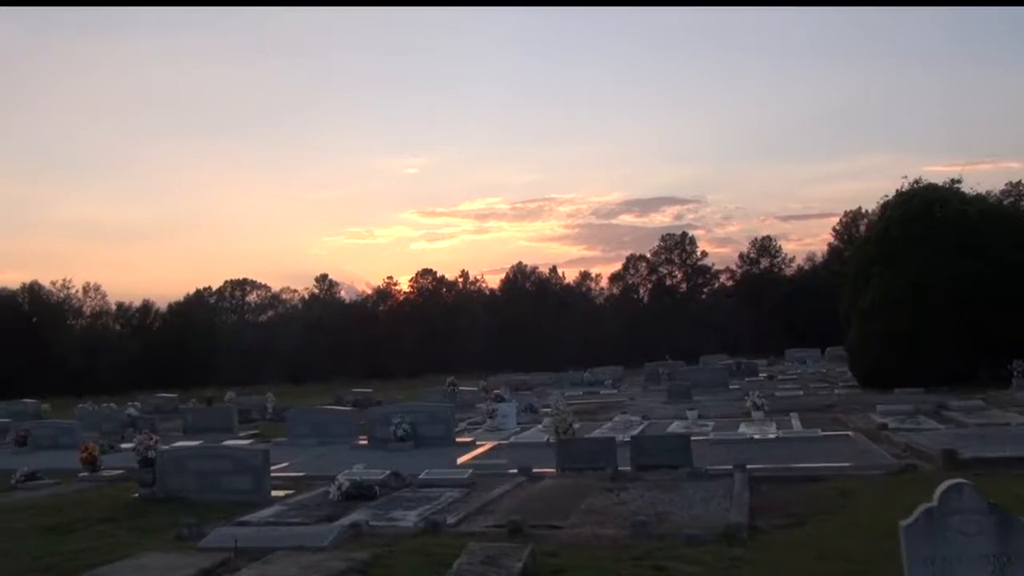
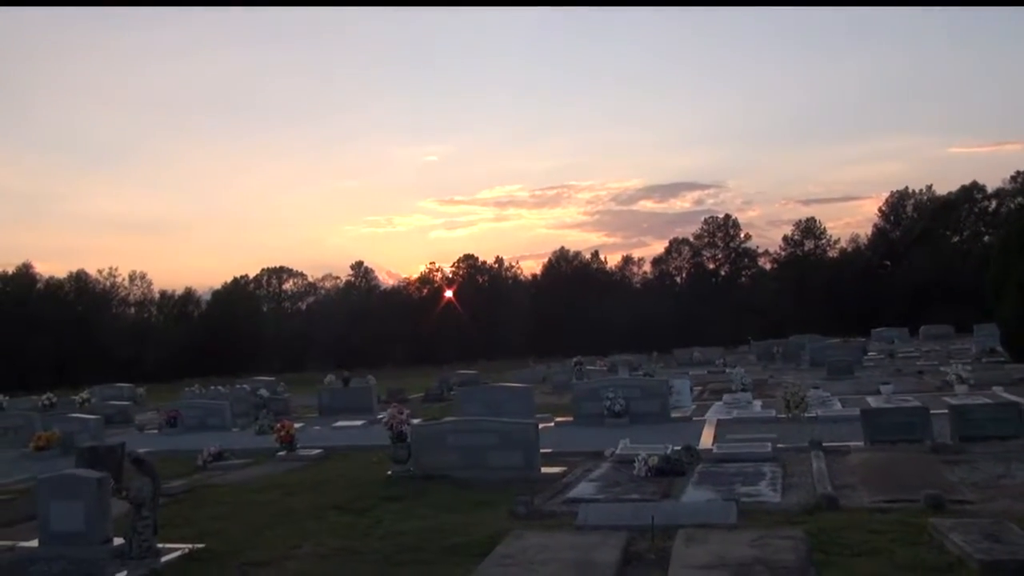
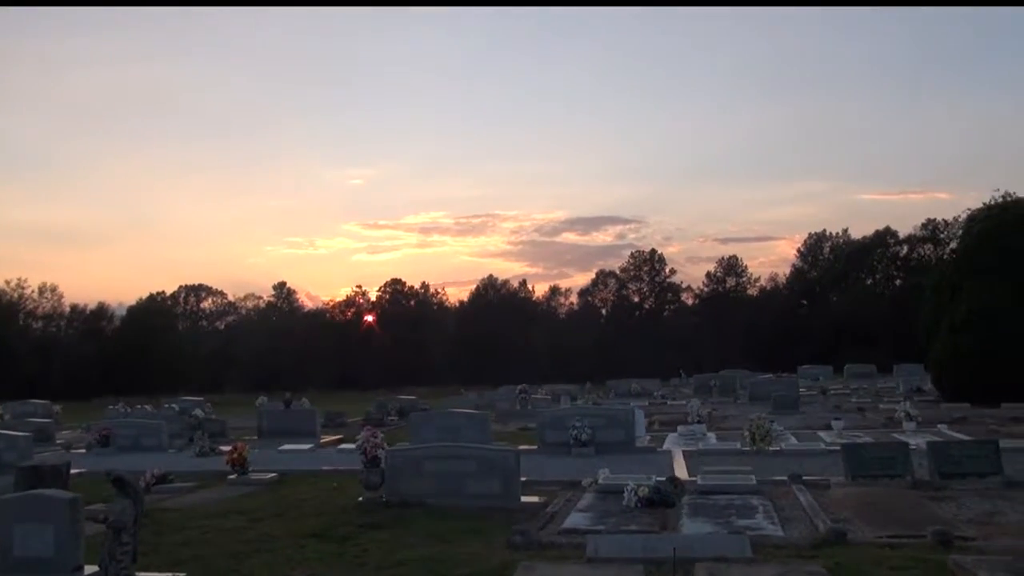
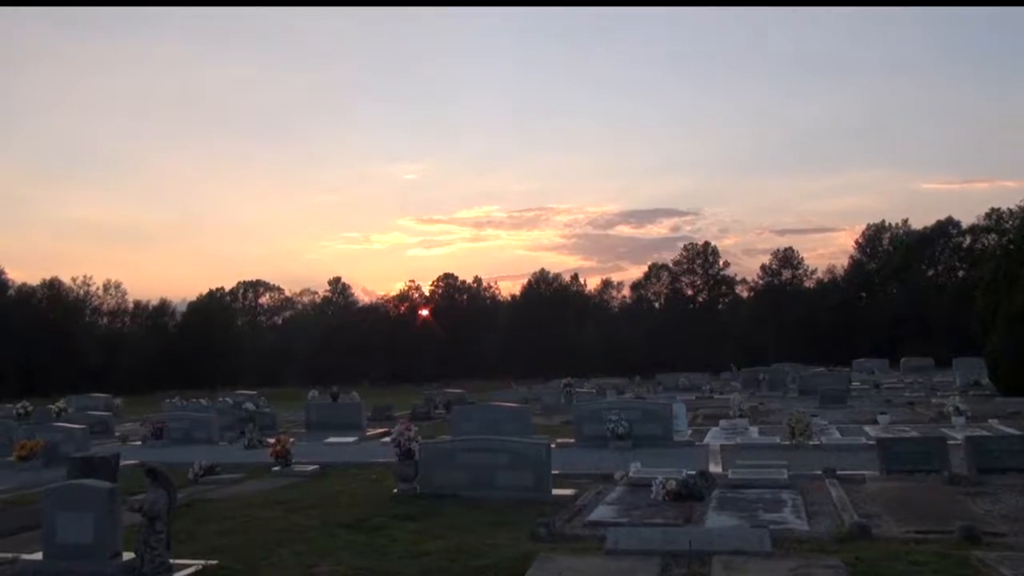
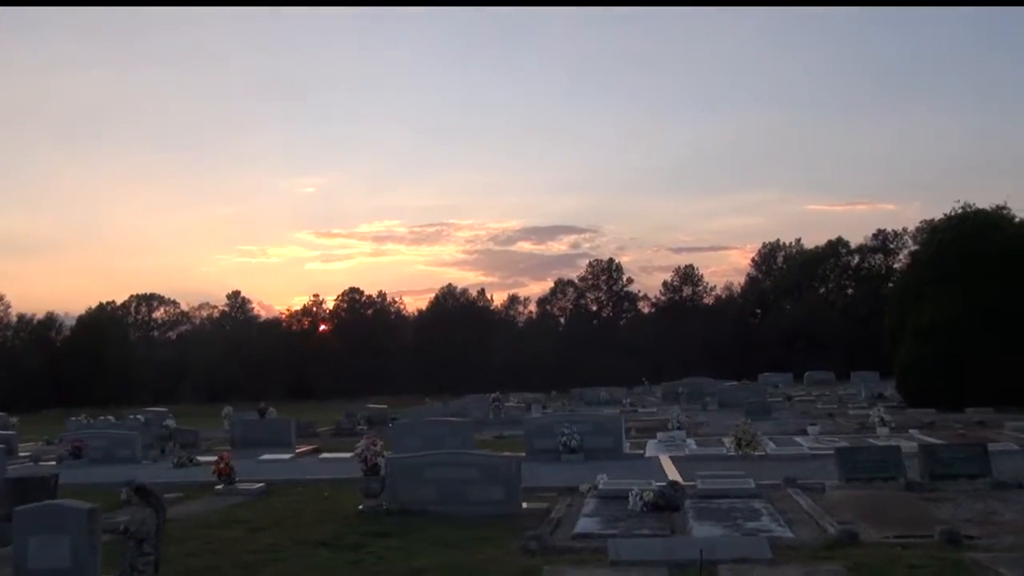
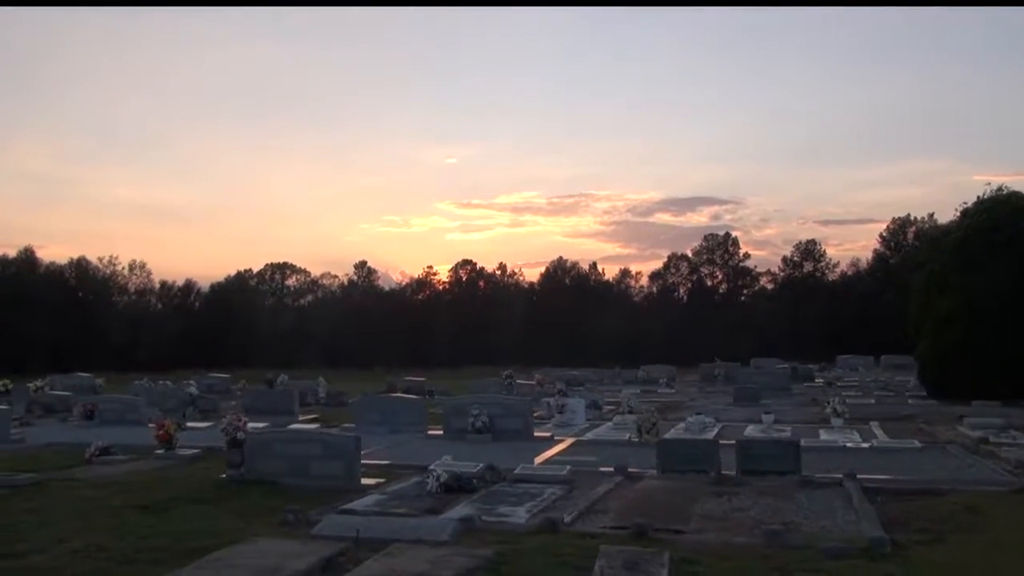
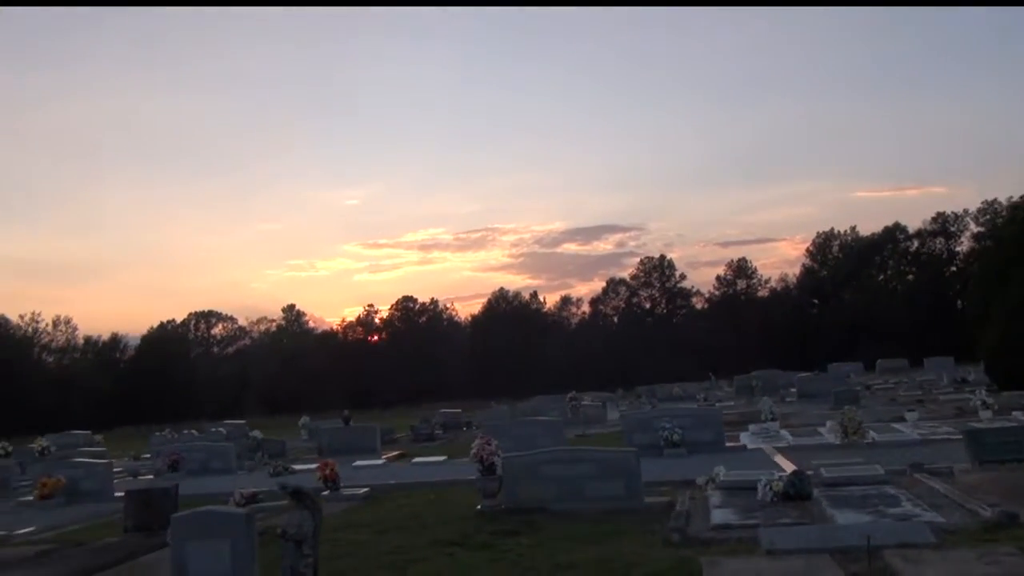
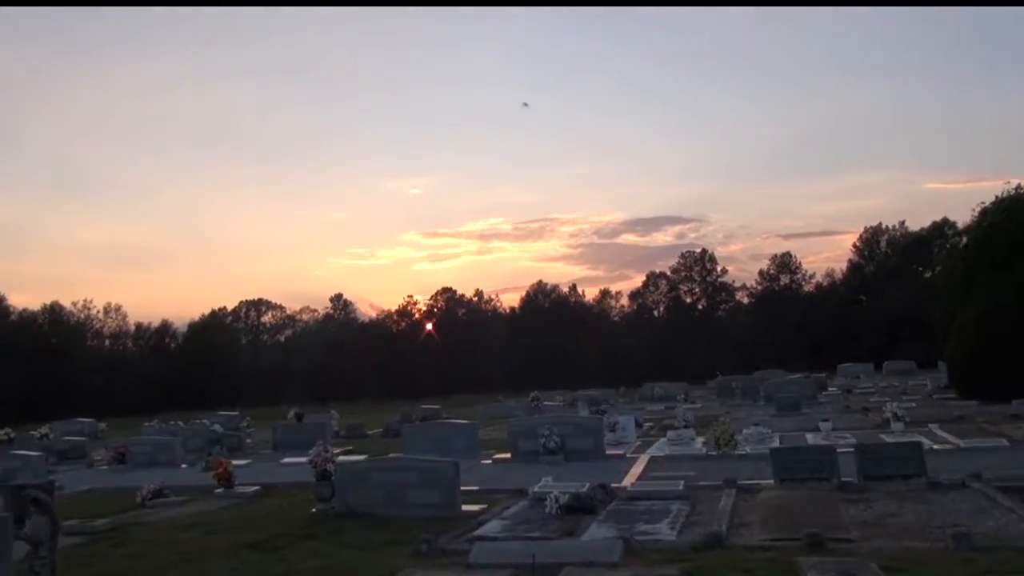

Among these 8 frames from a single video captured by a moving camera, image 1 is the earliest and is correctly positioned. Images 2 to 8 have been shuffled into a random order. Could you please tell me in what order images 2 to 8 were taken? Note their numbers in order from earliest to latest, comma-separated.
6, 8, 2, 4, 3, 5, 7
